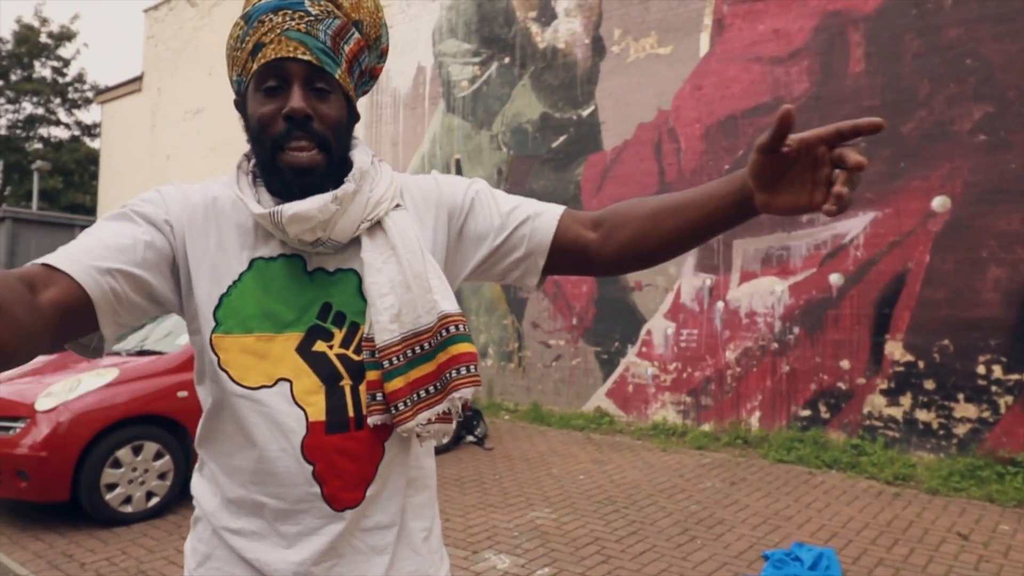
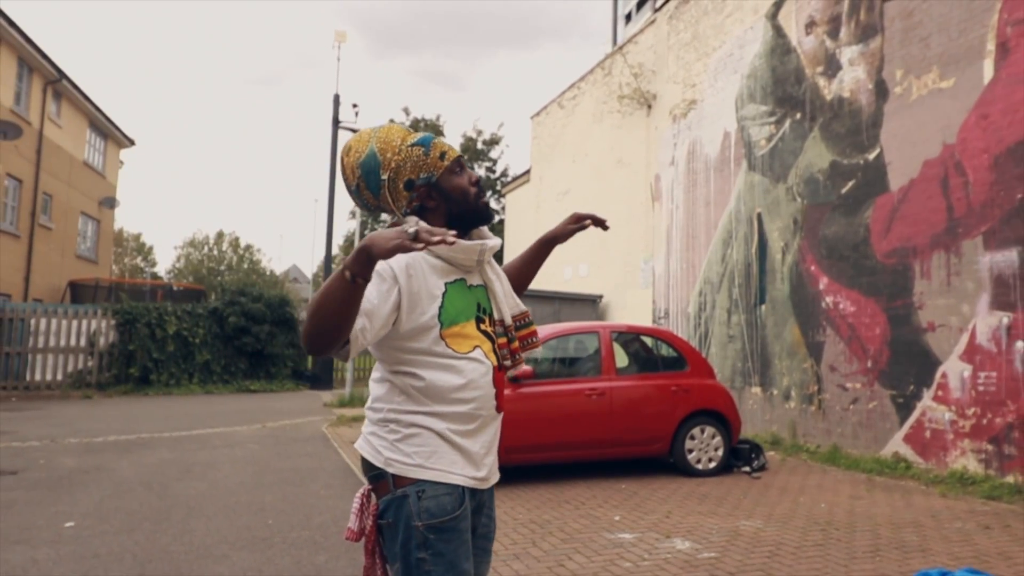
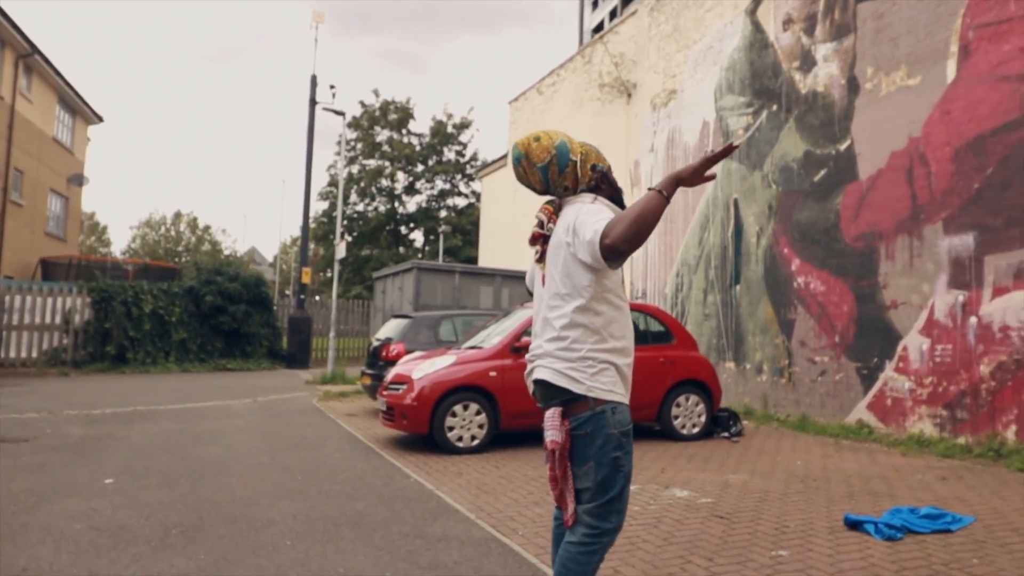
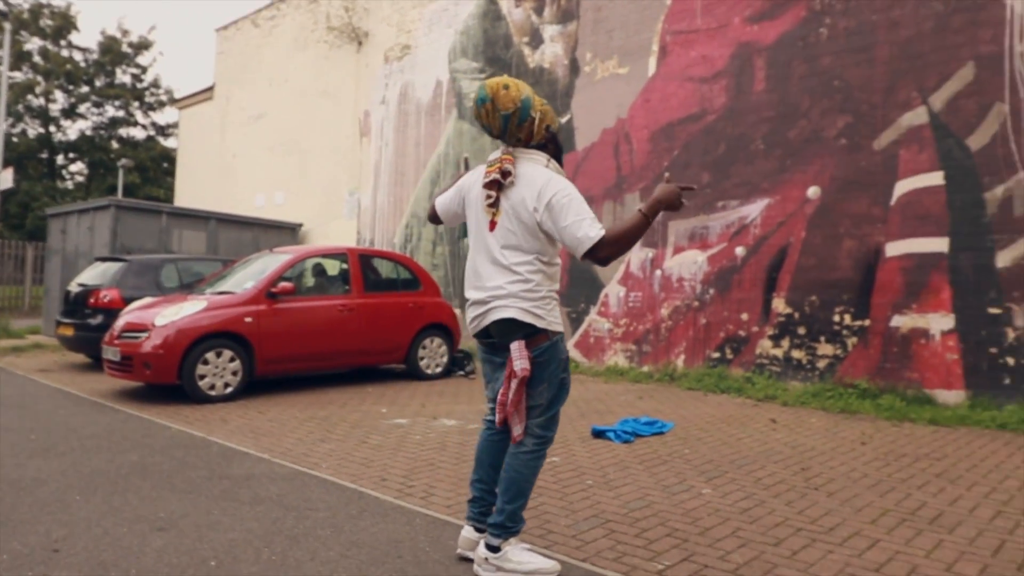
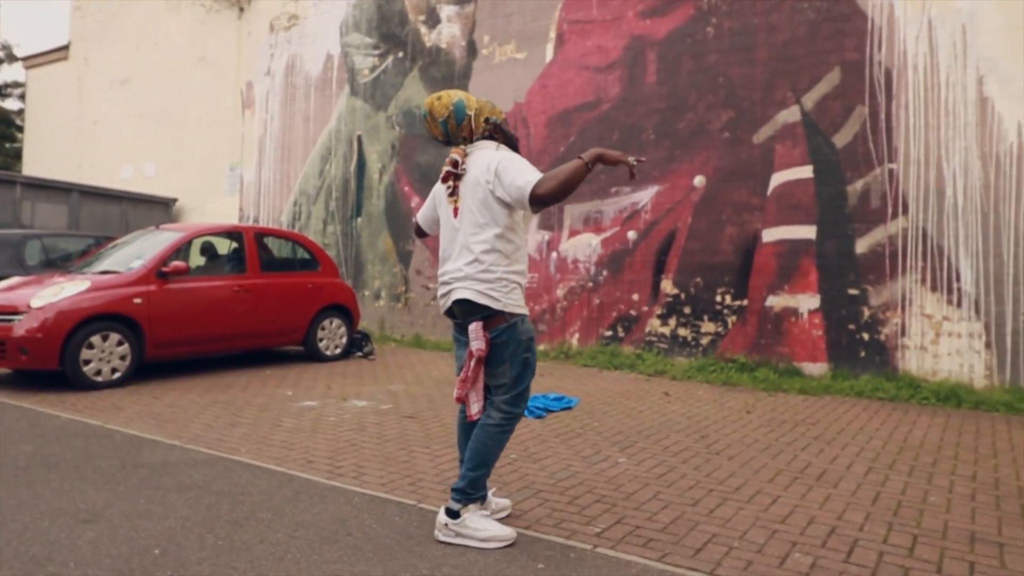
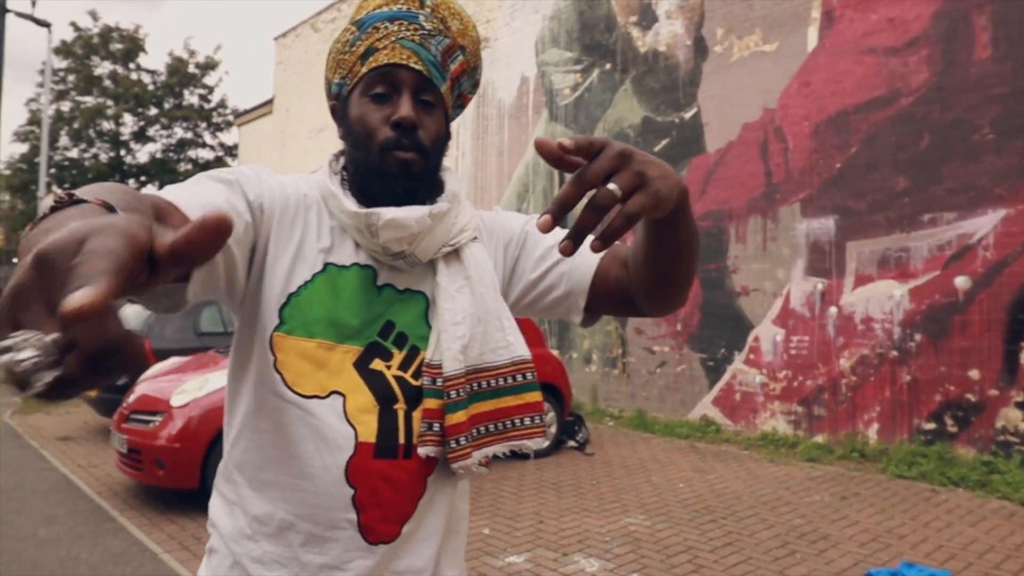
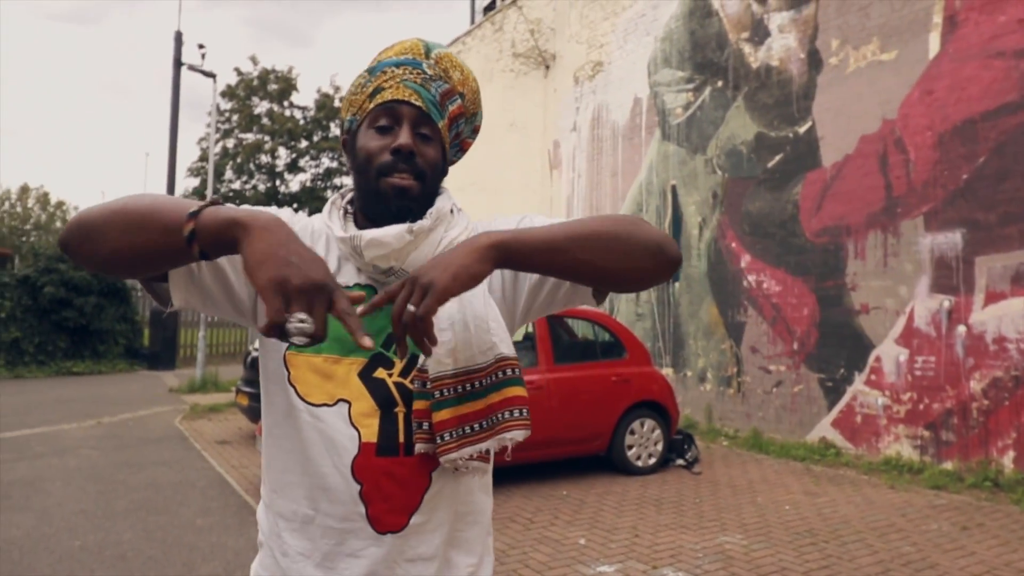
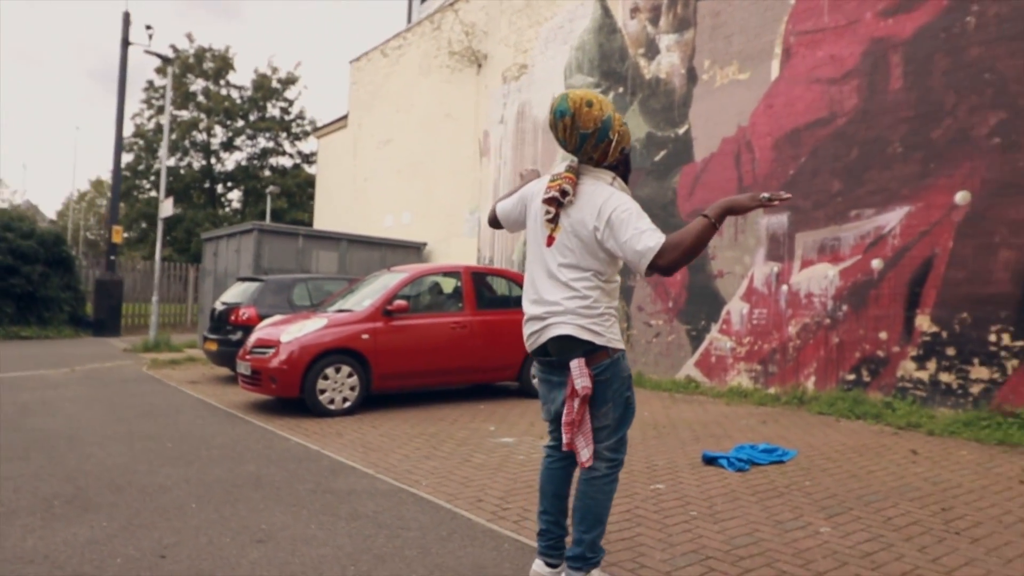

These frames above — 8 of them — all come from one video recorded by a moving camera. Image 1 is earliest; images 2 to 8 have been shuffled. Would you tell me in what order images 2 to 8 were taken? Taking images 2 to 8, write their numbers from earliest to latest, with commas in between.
6, 7, 2, 3, 8, 4, 5
